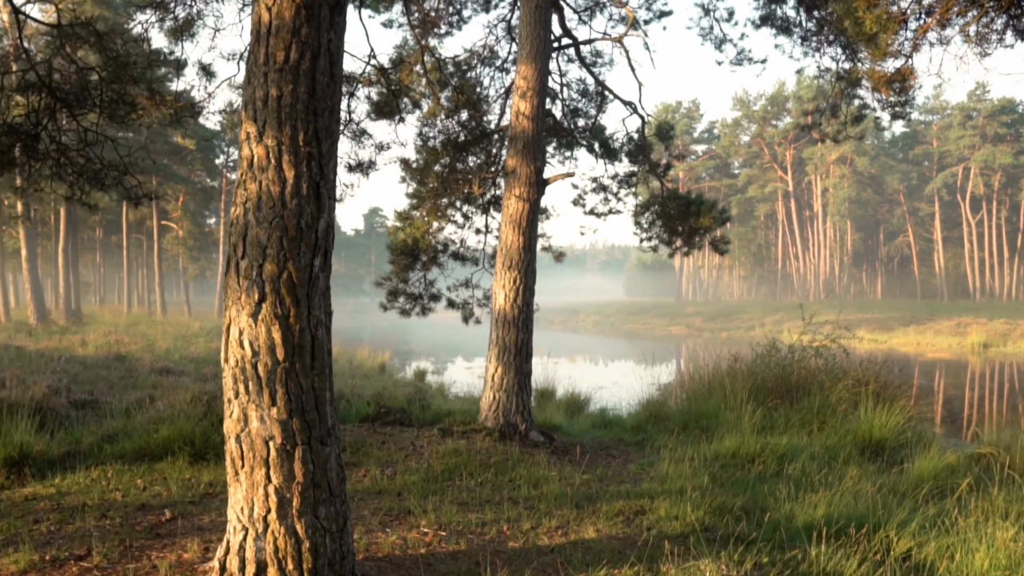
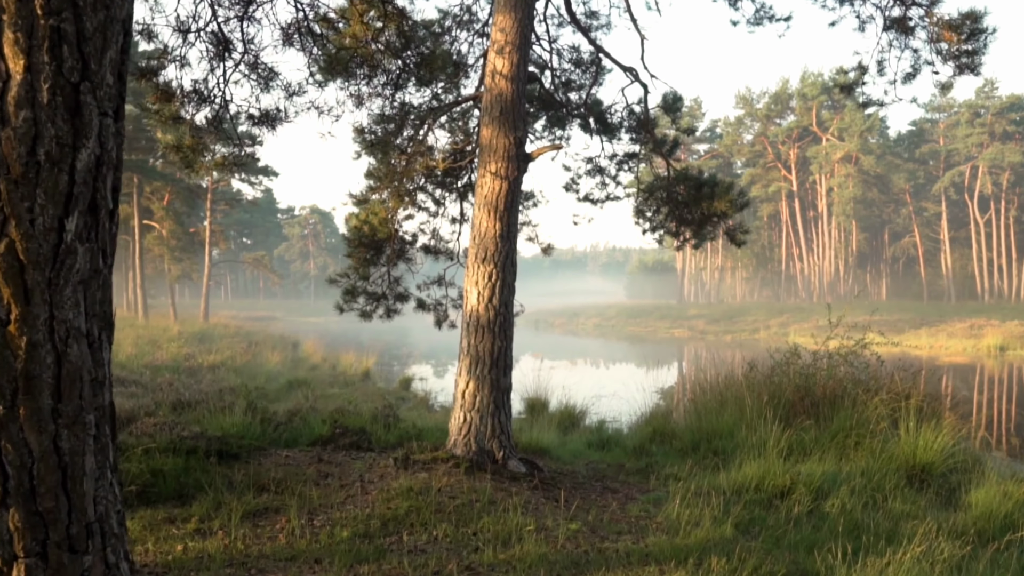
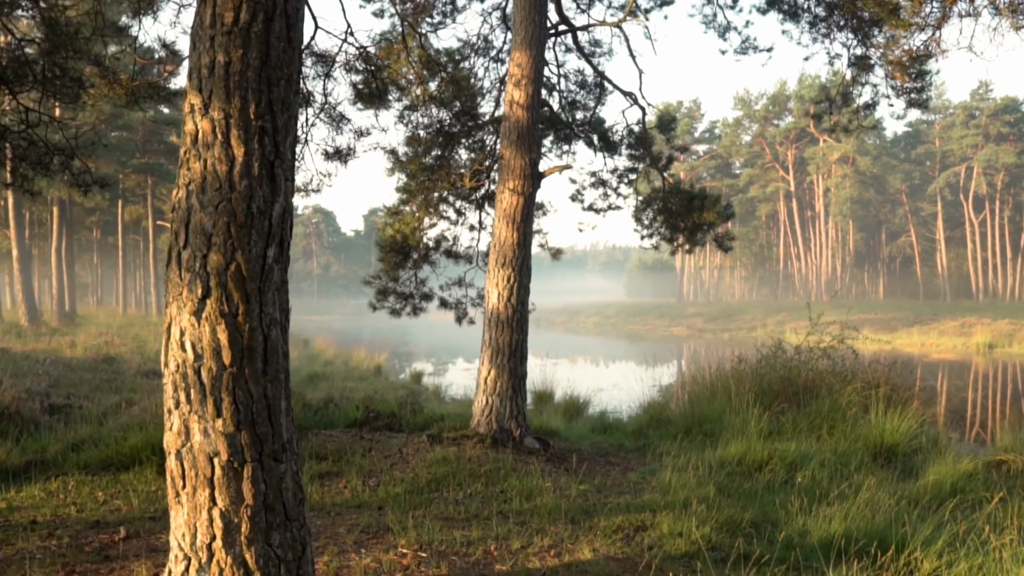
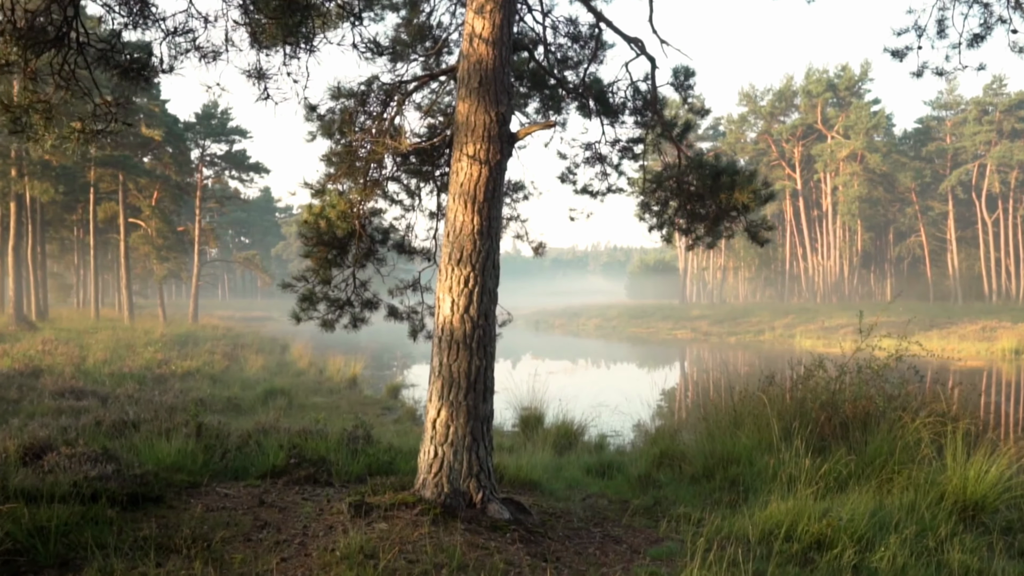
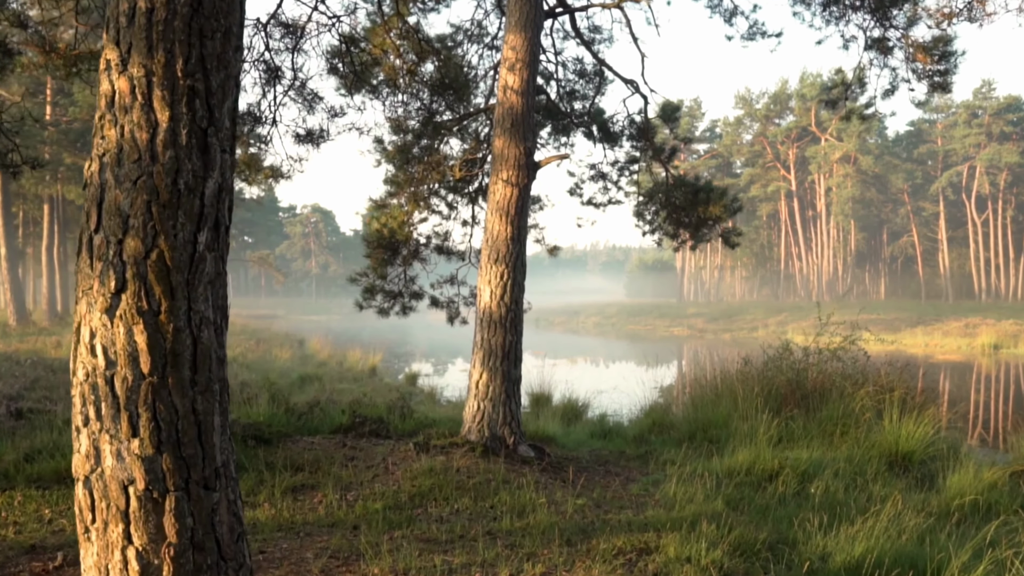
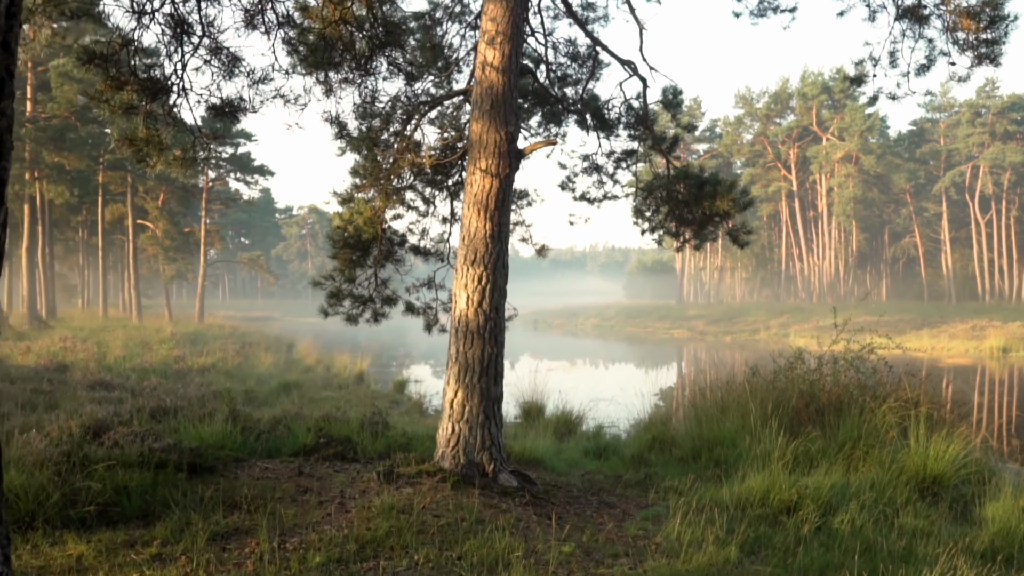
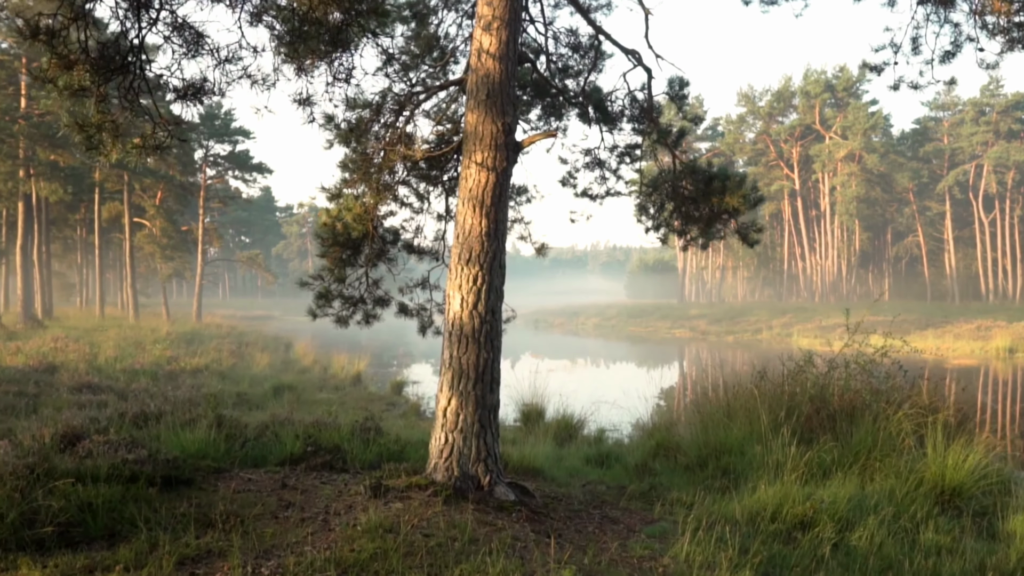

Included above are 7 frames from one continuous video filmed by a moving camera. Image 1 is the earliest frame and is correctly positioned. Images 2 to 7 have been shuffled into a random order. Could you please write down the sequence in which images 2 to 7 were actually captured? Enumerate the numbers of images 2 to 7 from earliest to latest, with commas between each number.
3, 5, 2, 6, 7, 4
